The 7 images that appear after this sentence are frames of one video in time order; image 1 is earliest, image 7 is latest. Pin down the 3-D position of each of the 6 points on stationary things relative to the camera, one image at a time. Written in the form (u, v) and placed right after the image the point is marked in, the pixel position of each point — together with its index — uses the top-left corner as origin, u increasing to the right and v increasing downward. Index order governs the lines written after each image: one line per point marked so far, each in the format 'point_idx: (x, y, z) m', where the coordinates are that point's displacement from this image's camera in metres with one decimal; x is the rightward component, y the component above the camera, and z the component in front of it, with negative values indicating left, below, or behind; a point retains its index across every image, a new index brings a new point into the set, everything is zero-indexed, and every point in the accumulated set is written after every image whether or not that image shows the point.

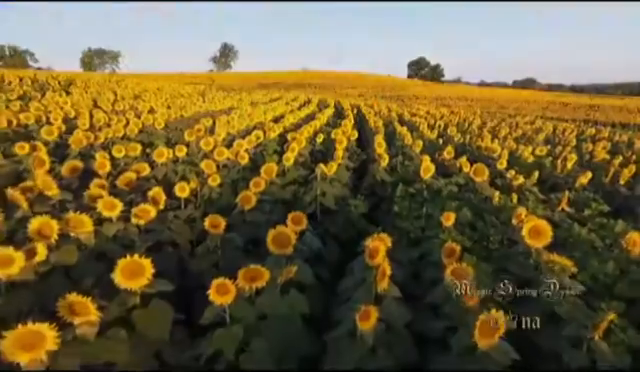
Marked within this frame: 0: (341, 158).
0: (+0.3, +0.4, +9.9) m
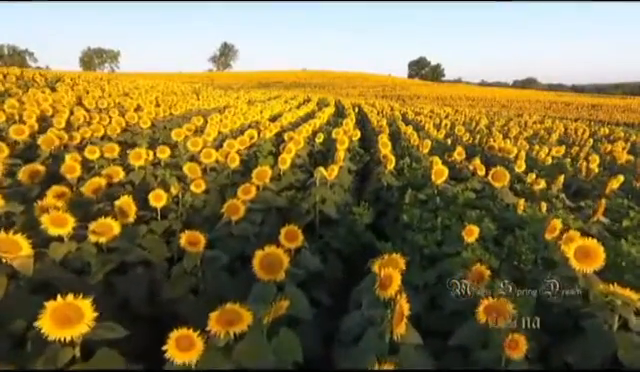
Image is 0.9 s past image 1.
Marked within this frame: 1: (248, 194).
0: (+0.3, +0.4, +8.9) m
1: (-0.7, -0.1, +6.2) m
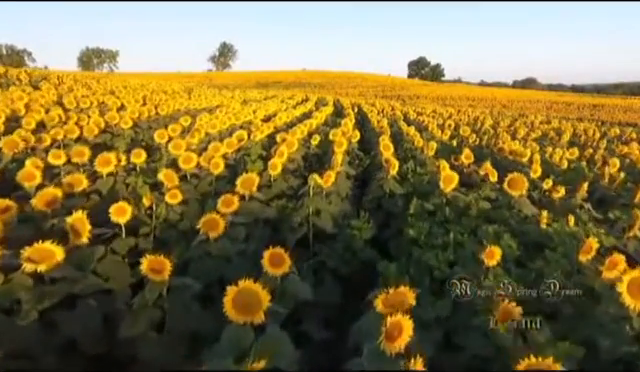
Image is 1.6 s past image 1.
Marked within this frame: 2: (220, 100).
0: (+0.3, +0.3, +8.1) m
1: (-0.8, -0.2, +5.4) m
2: (-2.8, +2.4, +17.5) m
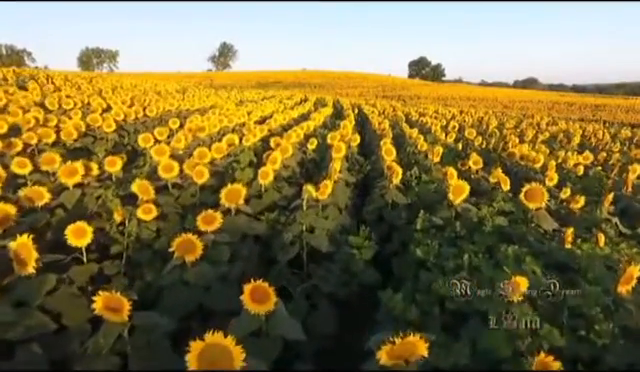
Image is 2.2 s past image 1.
0: (+0.2, +0.2, +7.4) m
1: (-0.8, -0.3, +4.7) m
2: (-2.8, +2.3, +16.8) m
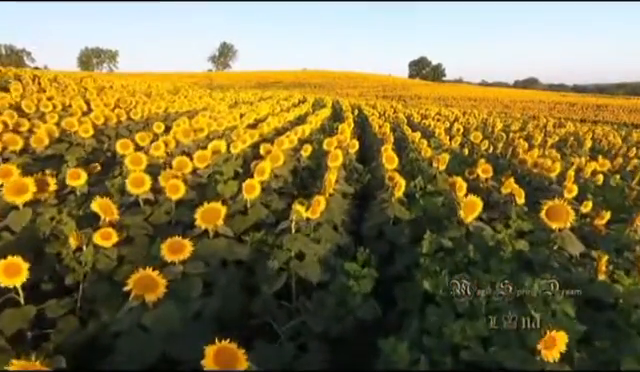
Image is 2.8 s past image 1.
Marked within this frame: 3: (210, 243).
0: (+0.2, 0.0, +6.7) m
1: (-0.9, -0.4, +4.0) m
2: (-2.9, +2.1, +16.1) m
3: (-0.8, -0.4, +4.6) m
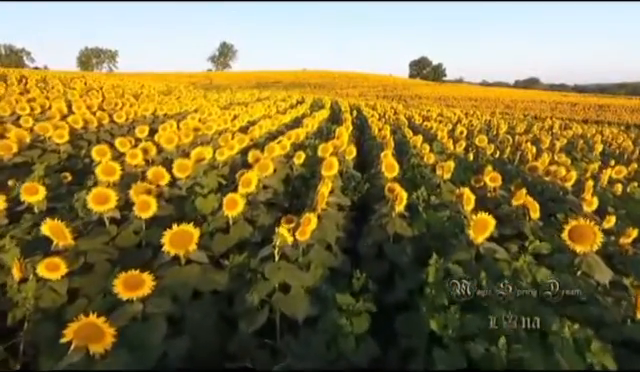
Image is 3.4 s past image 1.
0: (+0.1, -0.1, +6.1) m
1: (-0.9, -0.5, +3.3) m
2: (-2.9, +2.0, +15.4) m
3: (-0.9, -0.5, +3.9) m
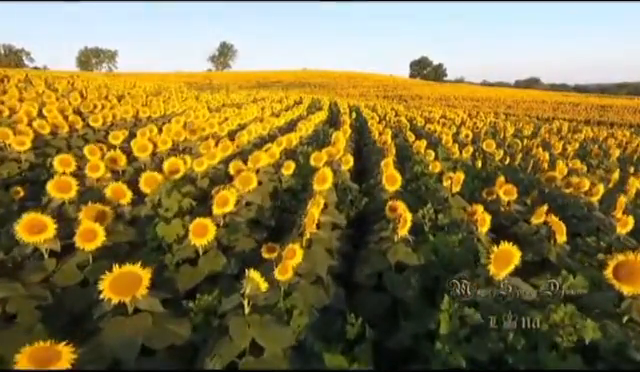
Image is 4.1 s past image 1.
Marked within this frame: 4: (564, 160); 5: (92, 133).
0: (0.0, -0.2, +5.2) m
1: (-1.0, -0.7, +2.5) m
2: (-3.0, +1.9, +14.6) m
3: (-1.0, -0.7, +3.1) m
4: (+3.9, +0.4, +10.1) m
5: (-3.2, +0.8, +8.7) m
